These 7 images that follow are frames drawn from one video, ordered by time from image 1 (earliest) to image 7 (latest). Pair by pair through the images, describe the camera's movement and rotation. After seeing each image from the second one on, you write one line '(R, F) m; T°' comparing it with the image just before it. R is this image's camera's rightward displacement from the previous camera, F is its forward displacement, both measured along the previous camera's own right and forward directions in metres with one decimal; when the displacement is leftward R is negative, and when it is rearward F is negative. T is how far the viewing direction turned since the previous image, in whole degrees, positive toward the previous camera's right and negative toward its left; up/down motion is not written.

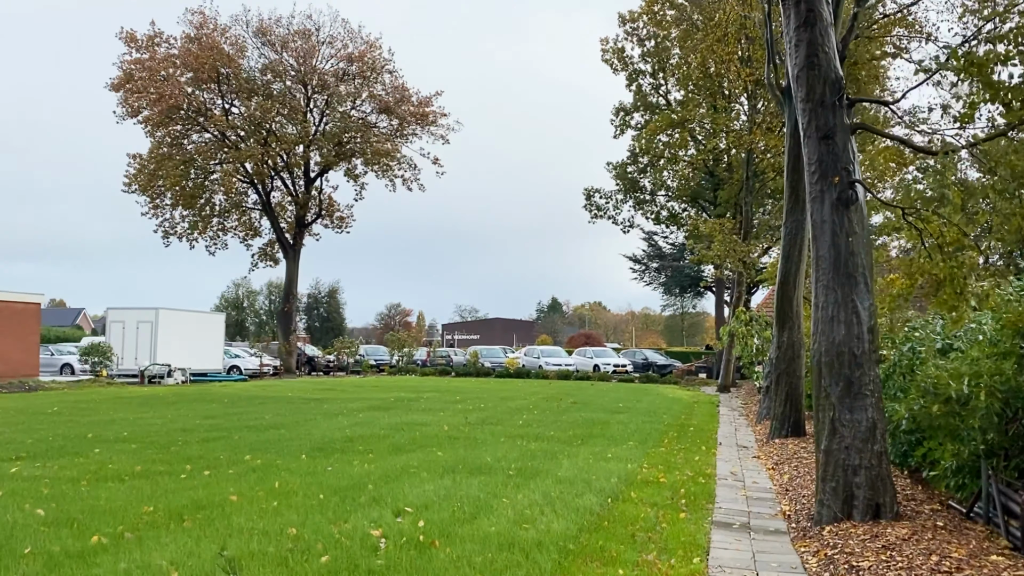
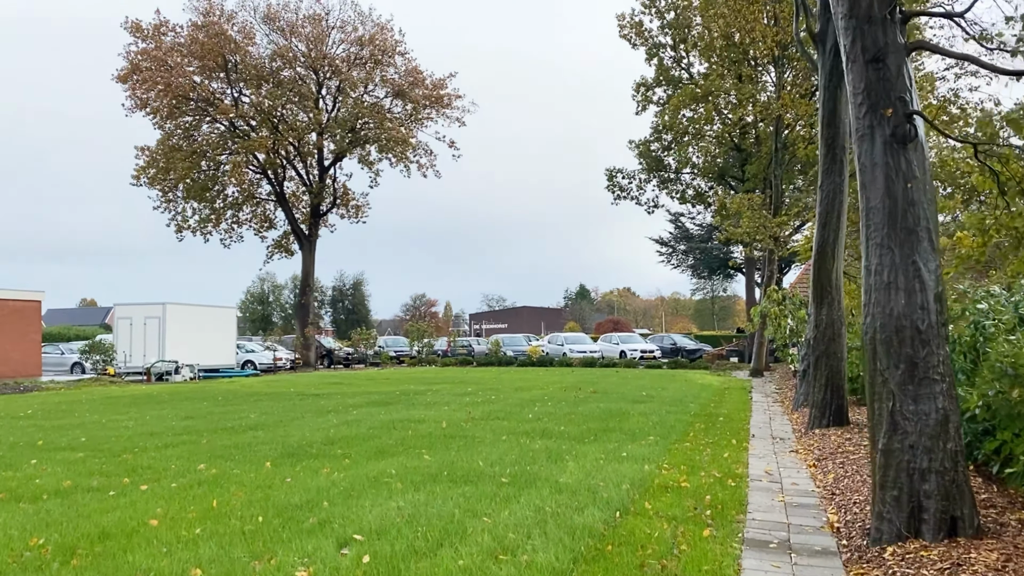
(+0.4, +1.3) m; -2°
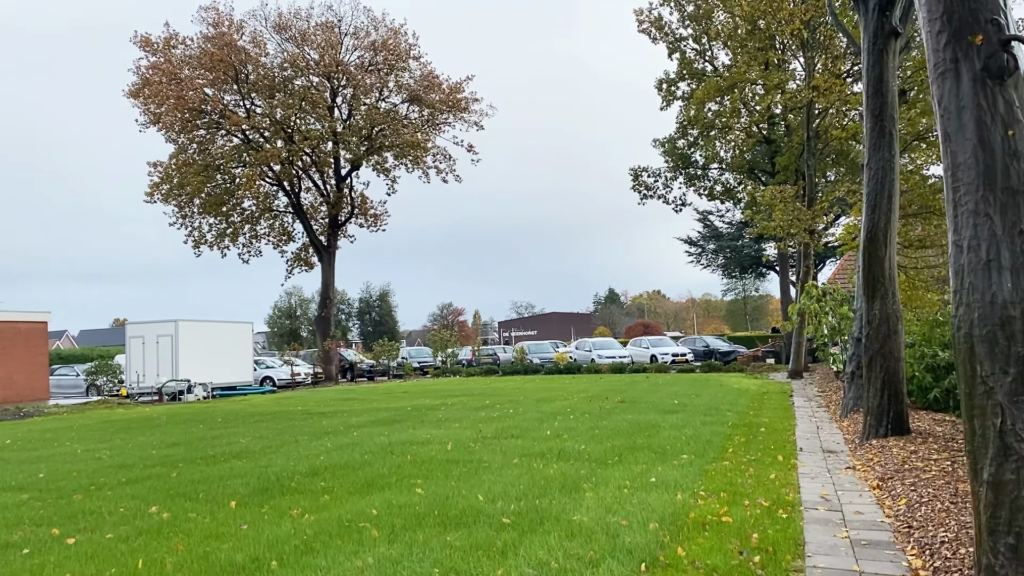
(+0.3, +1.2) m; -2°
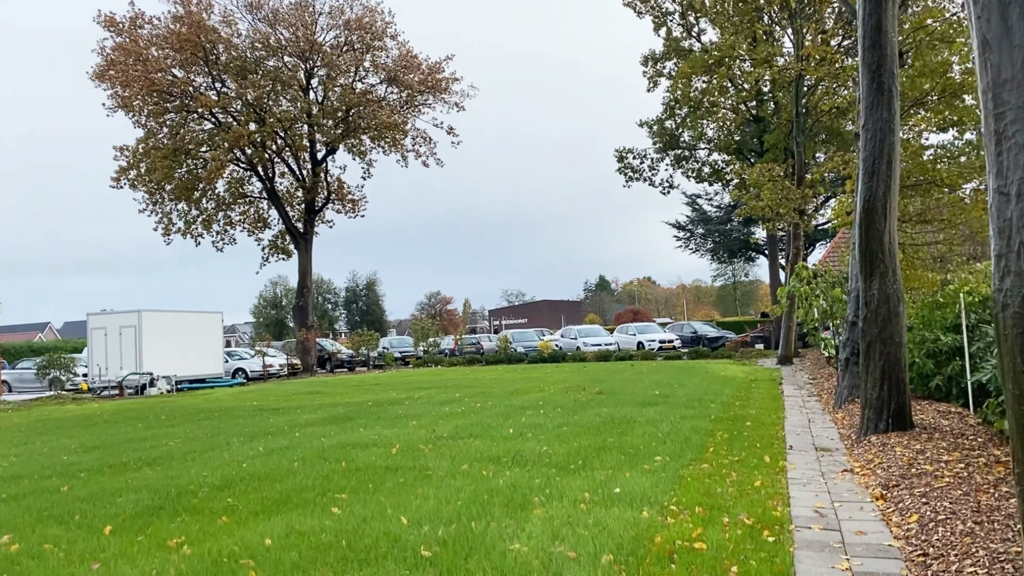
(+0.5, +1.2) m; +1°
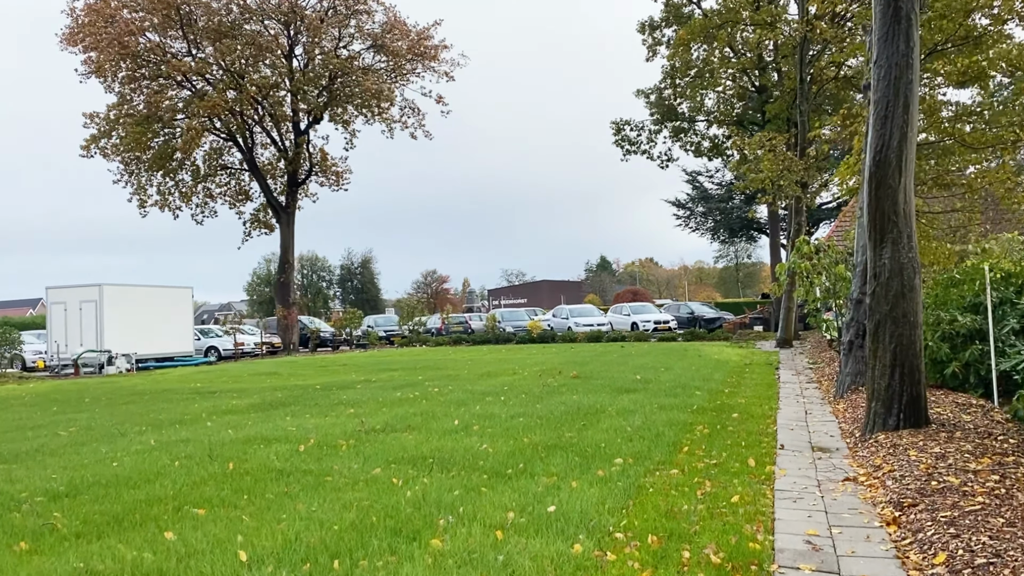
(+0.6, +1.5) m; 0°
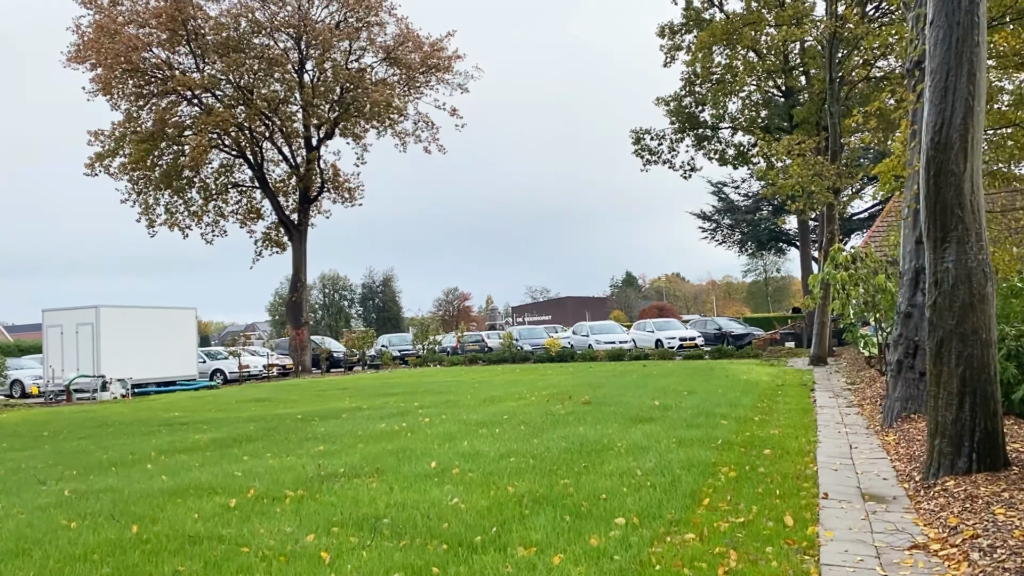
(+0.4, +1.3) m; -2°
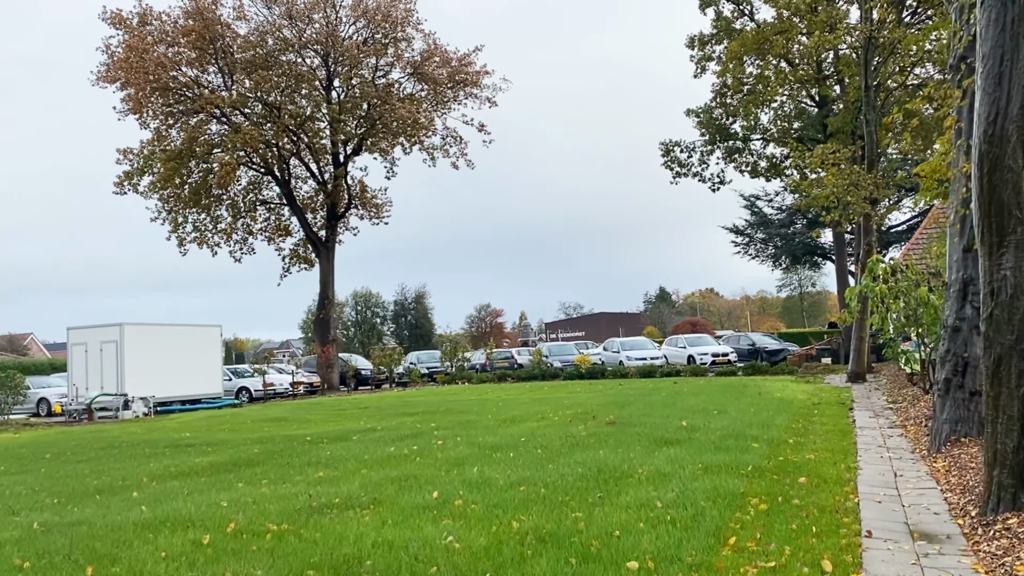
(+0.2, +0.6) m; -3°
